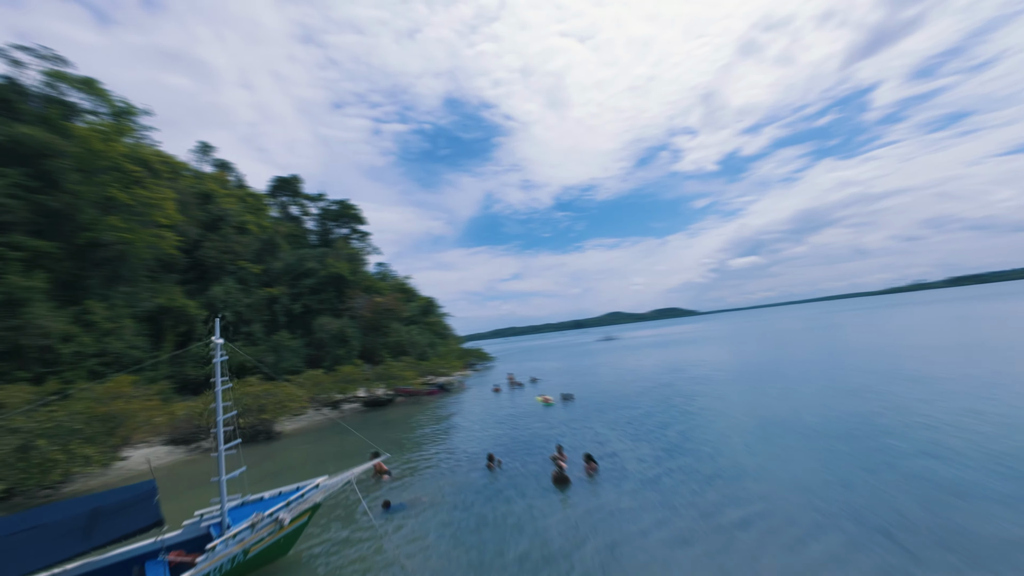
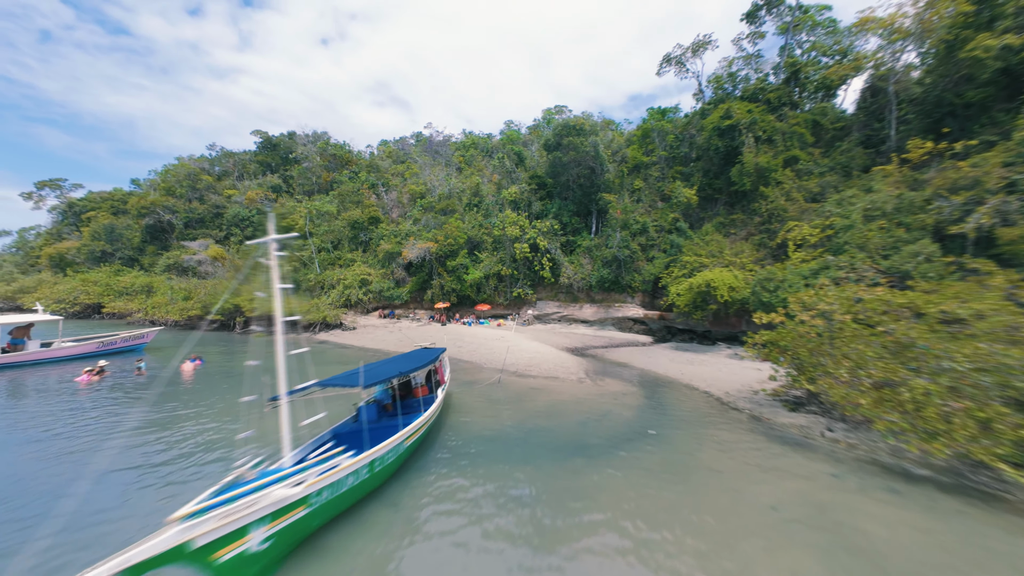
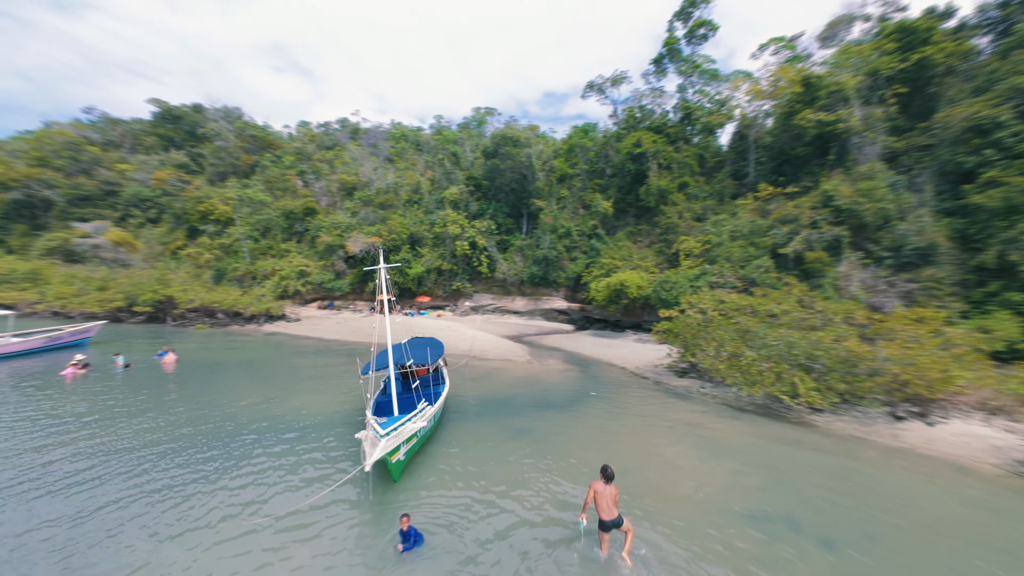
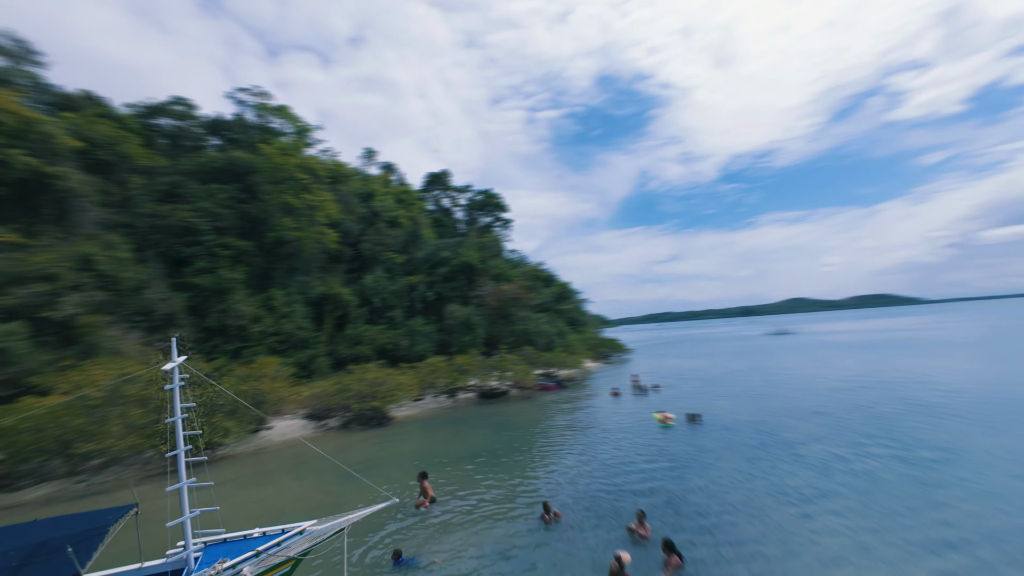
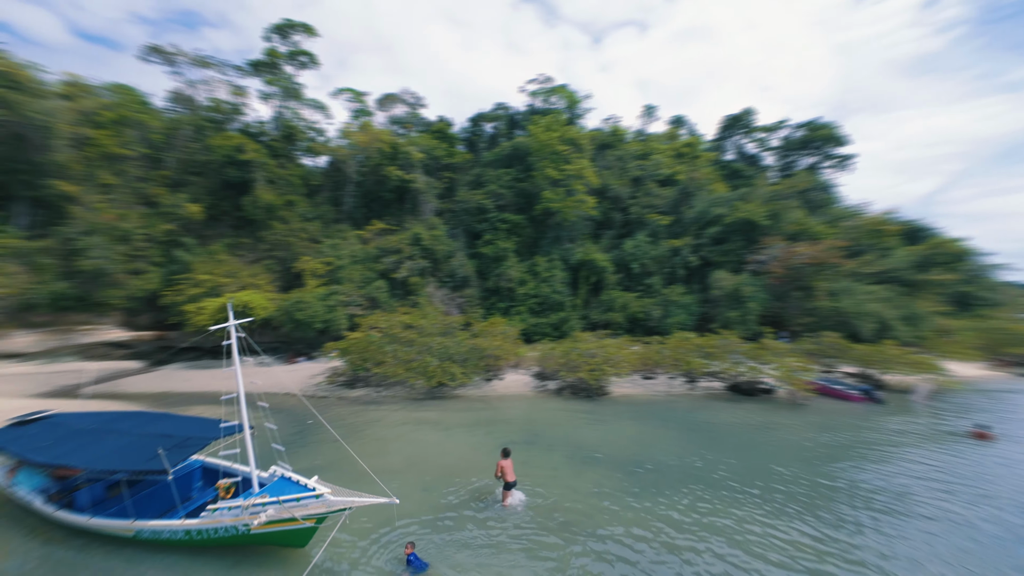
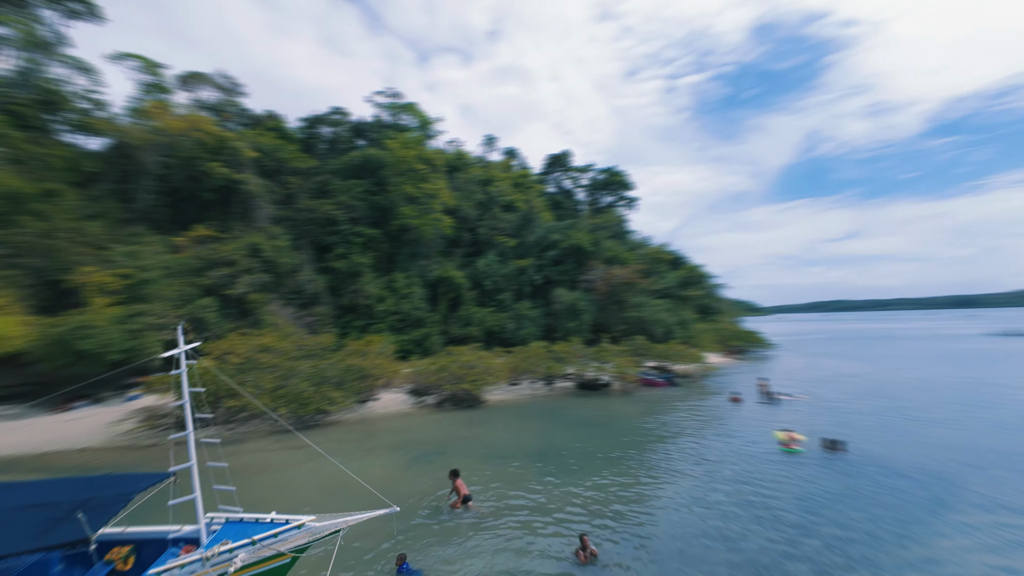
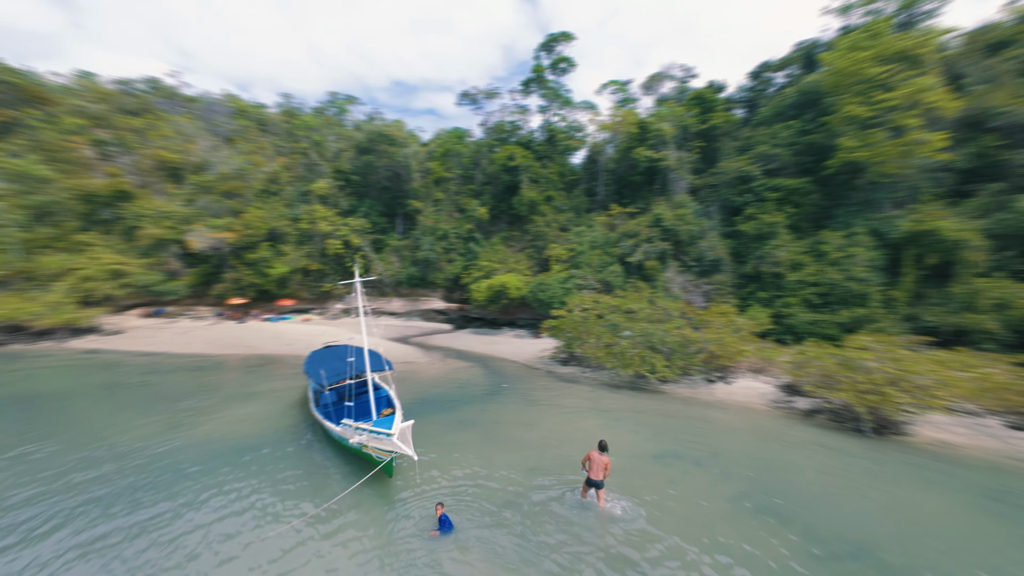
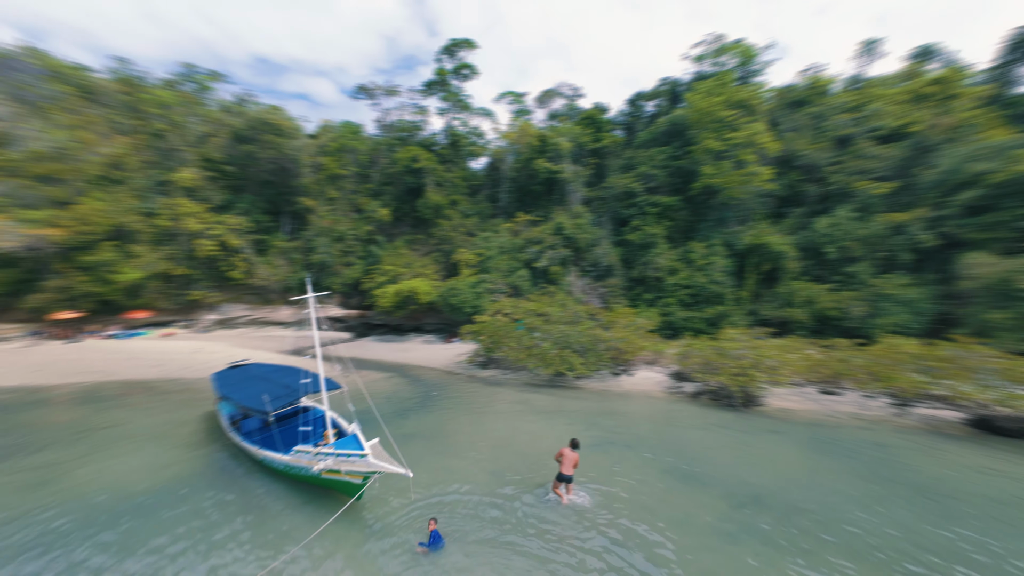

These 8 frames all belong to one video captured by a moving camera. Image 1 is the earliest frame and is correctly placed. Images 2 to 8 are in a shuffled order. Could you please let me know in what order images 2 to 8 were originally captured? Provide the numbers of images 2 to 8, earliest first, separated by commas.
4, 6, 5, 8, 7, 3, 2
